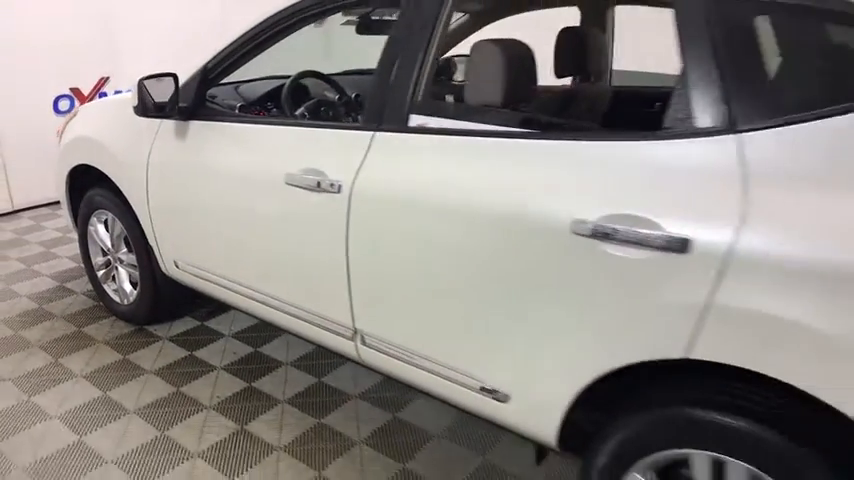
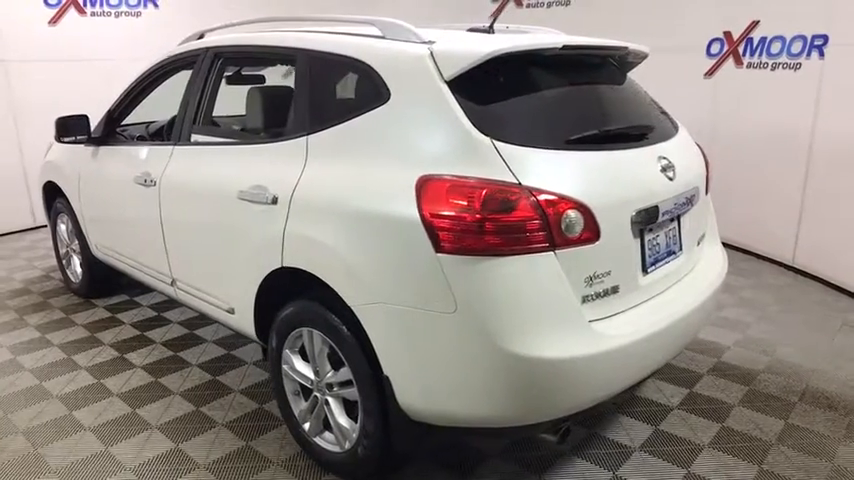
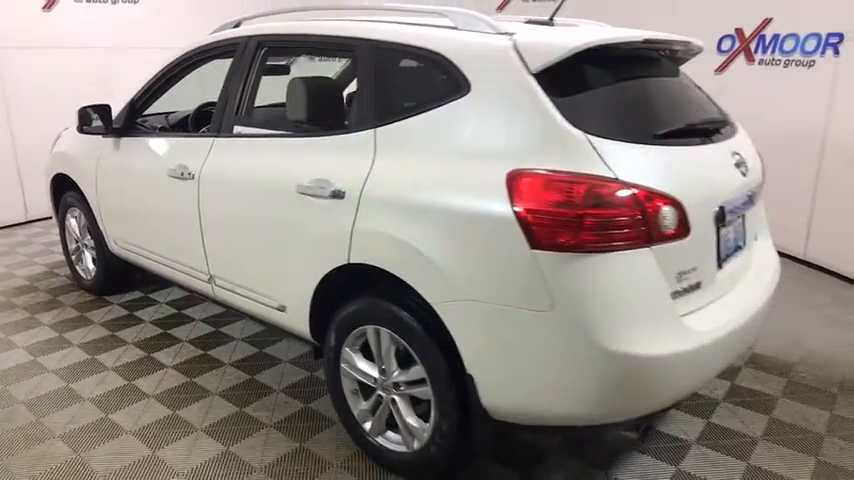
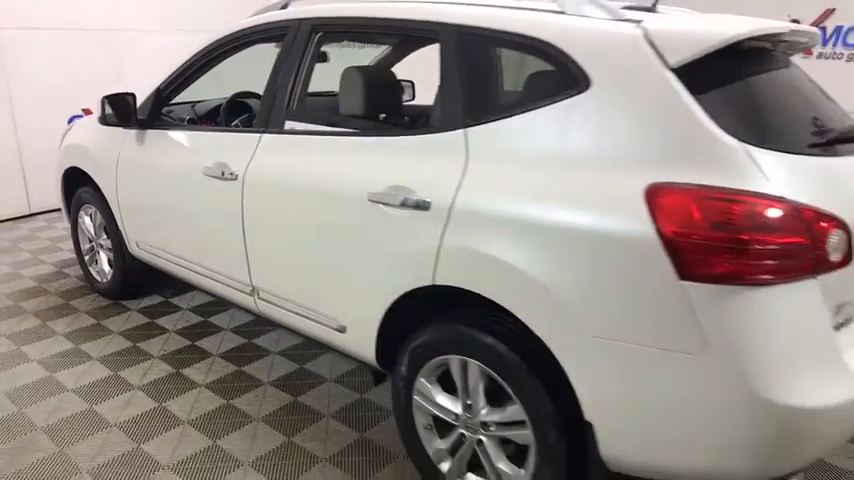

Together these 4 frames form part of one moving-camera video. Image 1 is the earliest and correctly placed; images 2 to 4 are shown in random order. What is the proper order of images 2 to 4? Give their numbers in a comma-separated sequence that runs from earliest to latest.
4, 3, 2
